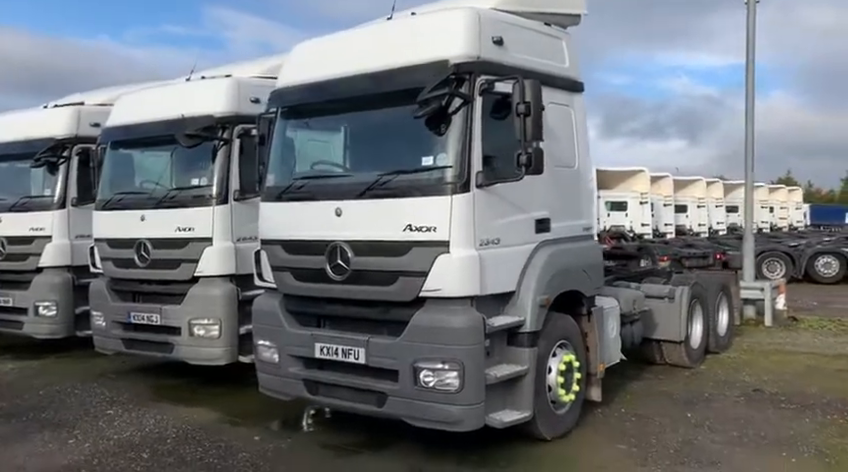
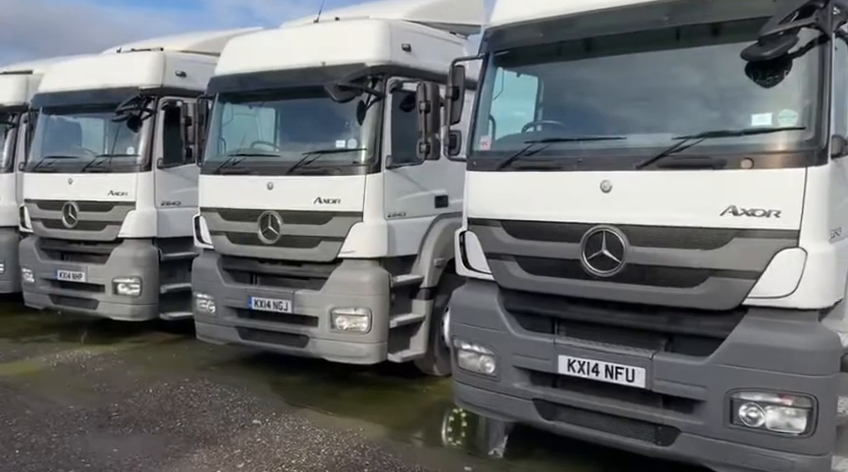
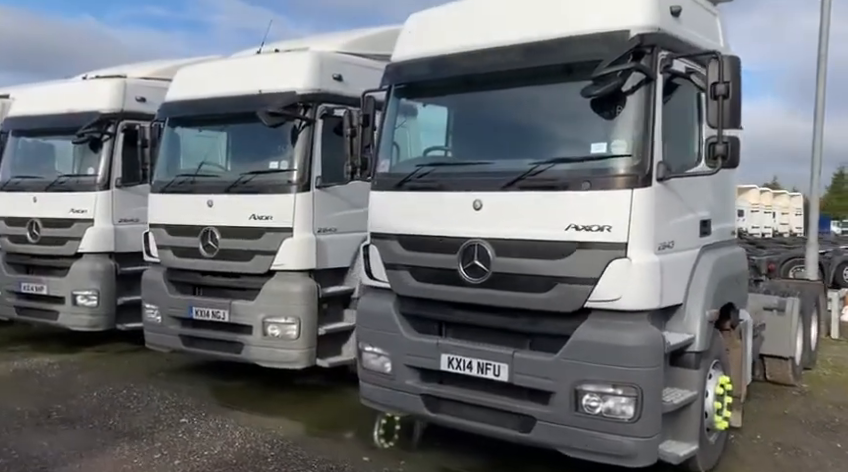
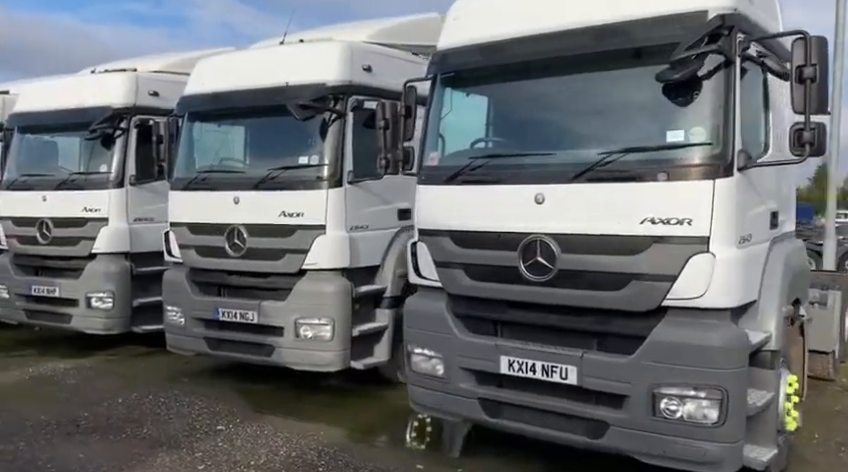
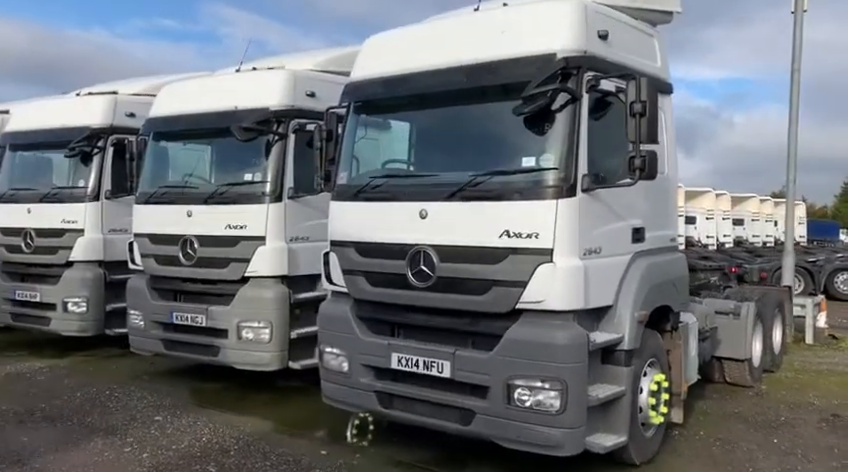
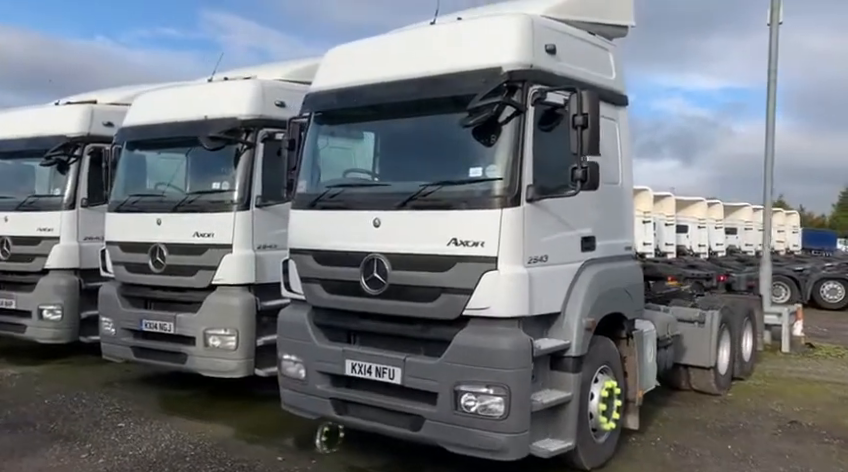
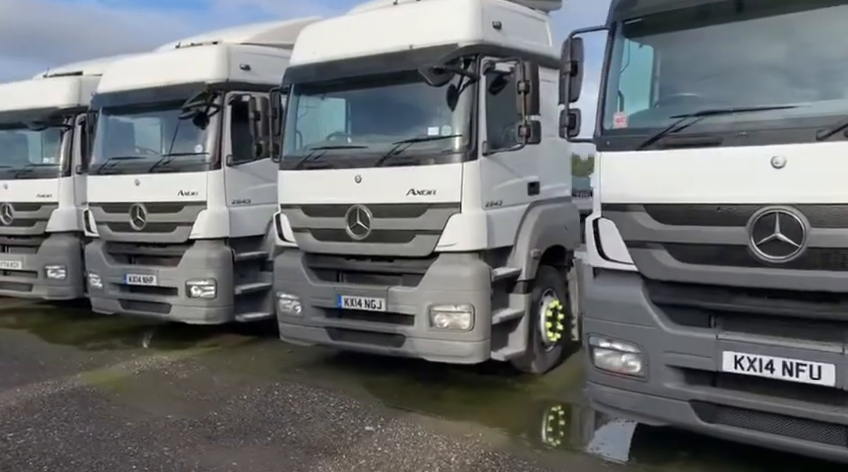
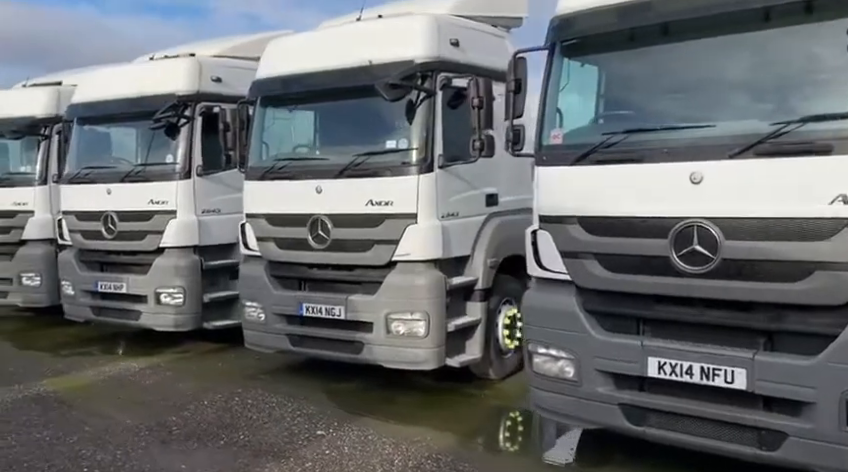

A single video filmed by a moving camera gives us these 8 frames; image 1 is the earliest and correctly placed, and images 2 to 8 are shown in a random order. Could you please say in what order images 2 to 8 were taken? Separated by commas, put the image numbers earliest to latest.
6, 5, 3, 4, 2, 8, 7
